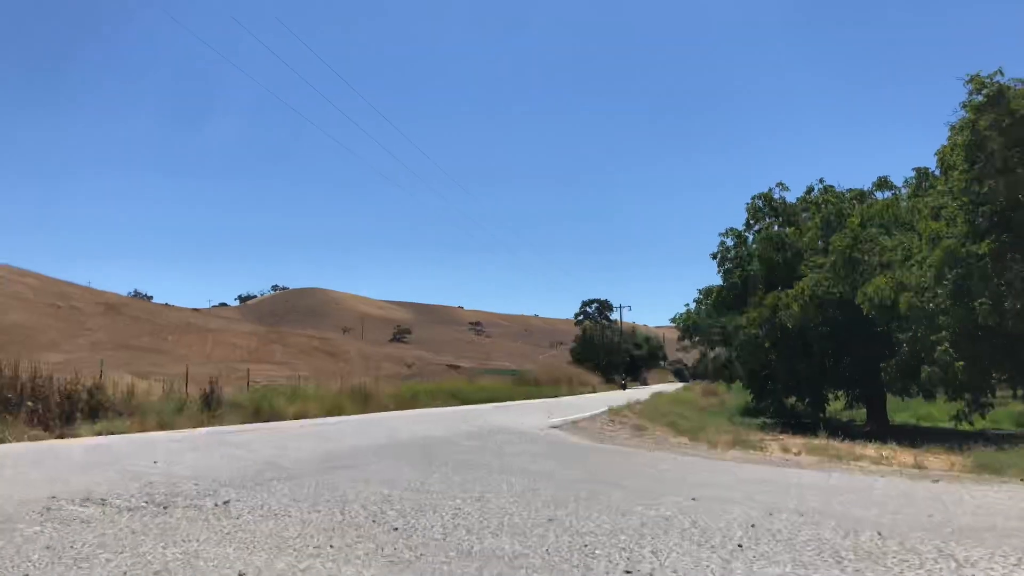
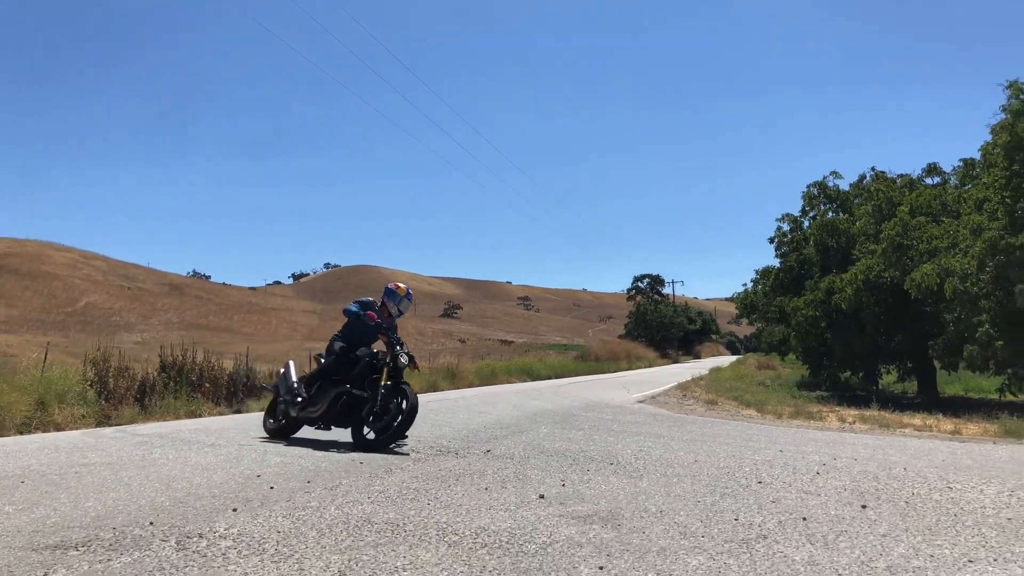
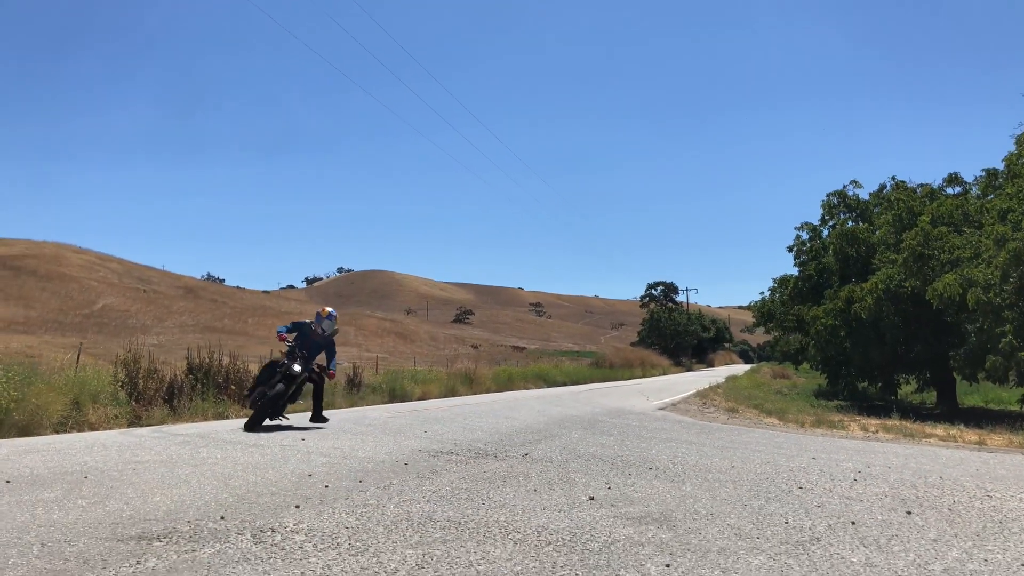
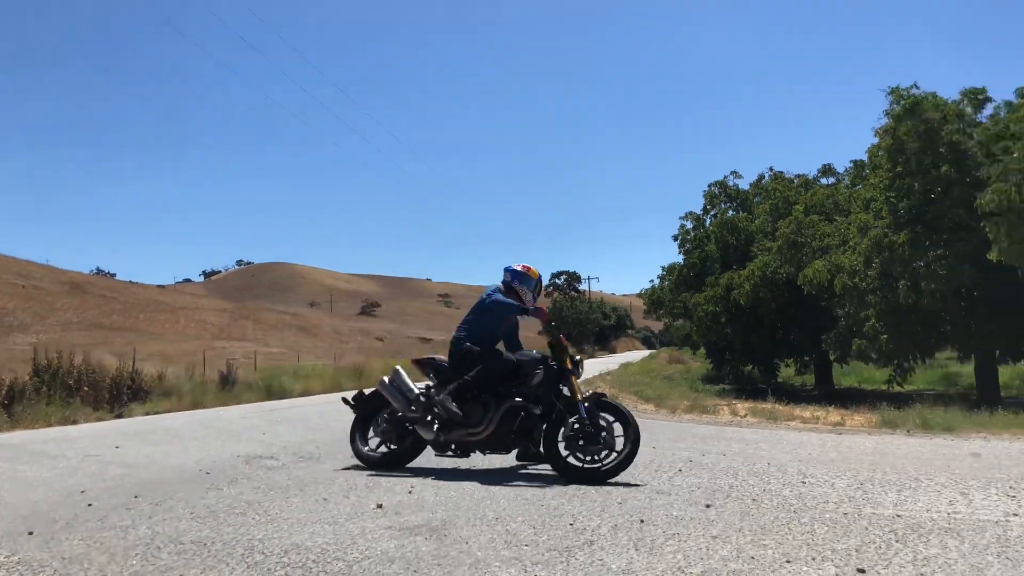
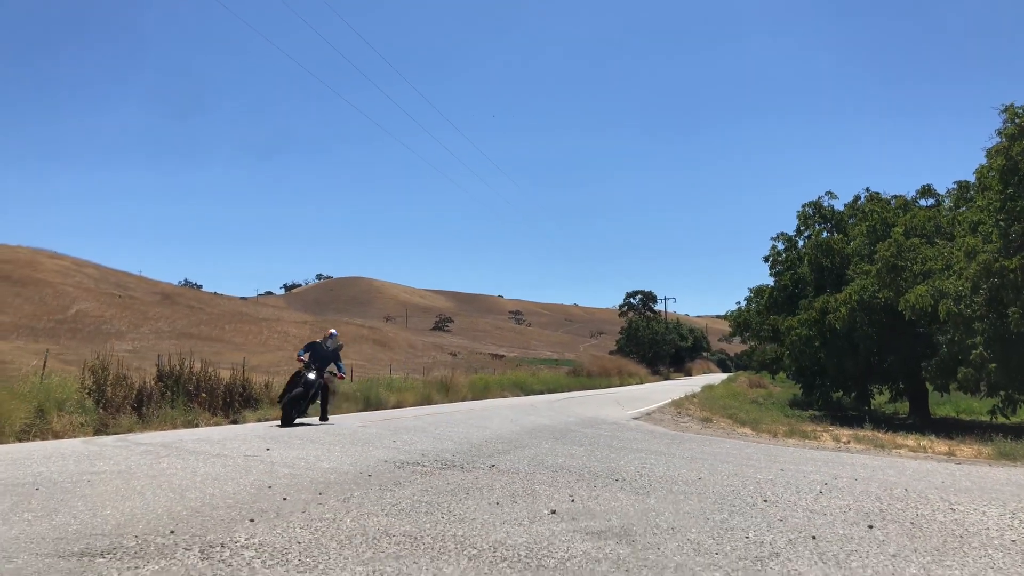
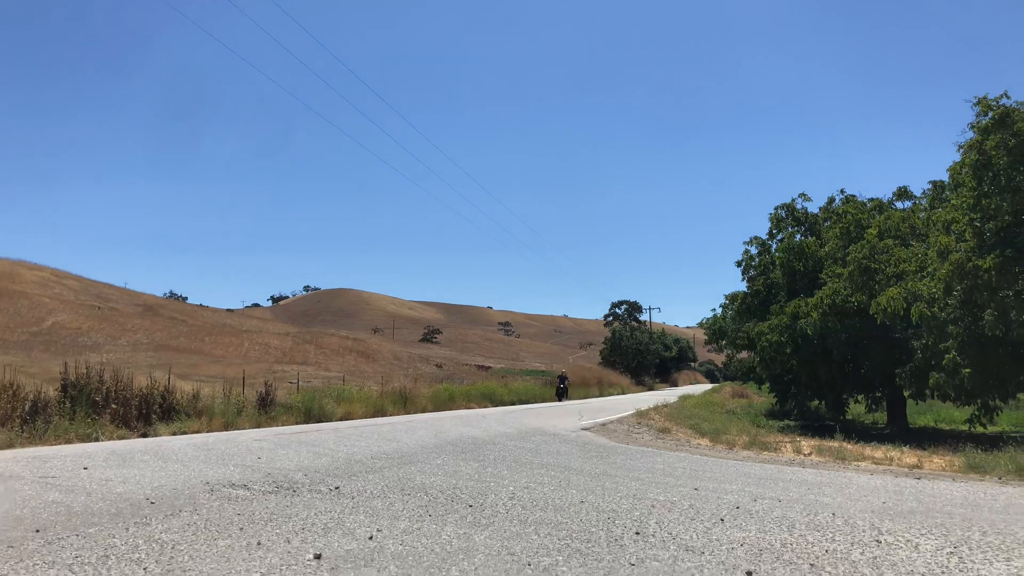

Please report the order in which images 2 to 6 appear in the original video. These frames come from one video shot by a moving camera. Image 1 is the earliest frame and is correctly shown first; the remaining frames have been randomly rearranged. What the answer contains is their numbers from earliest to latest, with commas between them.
6, 5, 3, 2, 4
